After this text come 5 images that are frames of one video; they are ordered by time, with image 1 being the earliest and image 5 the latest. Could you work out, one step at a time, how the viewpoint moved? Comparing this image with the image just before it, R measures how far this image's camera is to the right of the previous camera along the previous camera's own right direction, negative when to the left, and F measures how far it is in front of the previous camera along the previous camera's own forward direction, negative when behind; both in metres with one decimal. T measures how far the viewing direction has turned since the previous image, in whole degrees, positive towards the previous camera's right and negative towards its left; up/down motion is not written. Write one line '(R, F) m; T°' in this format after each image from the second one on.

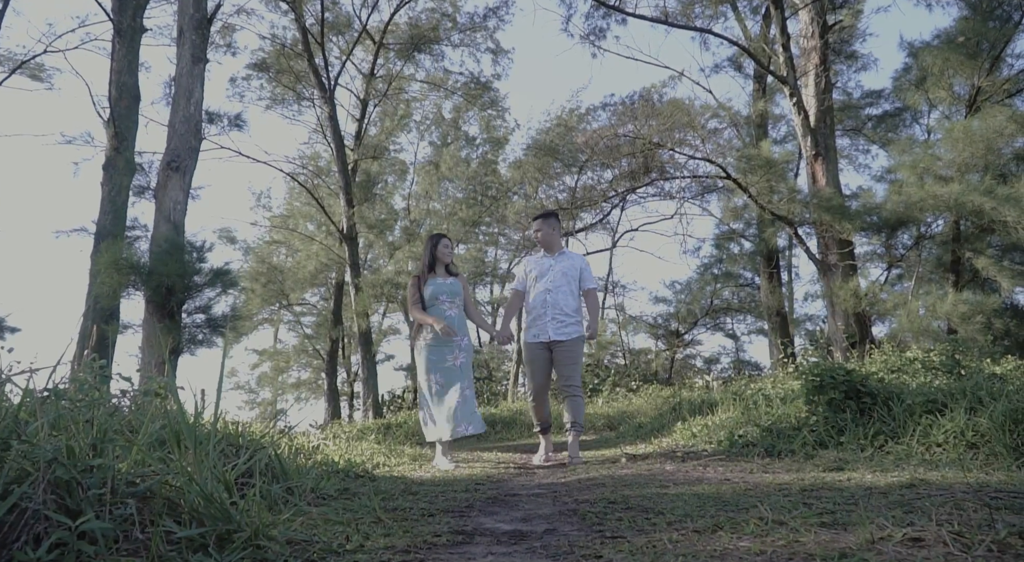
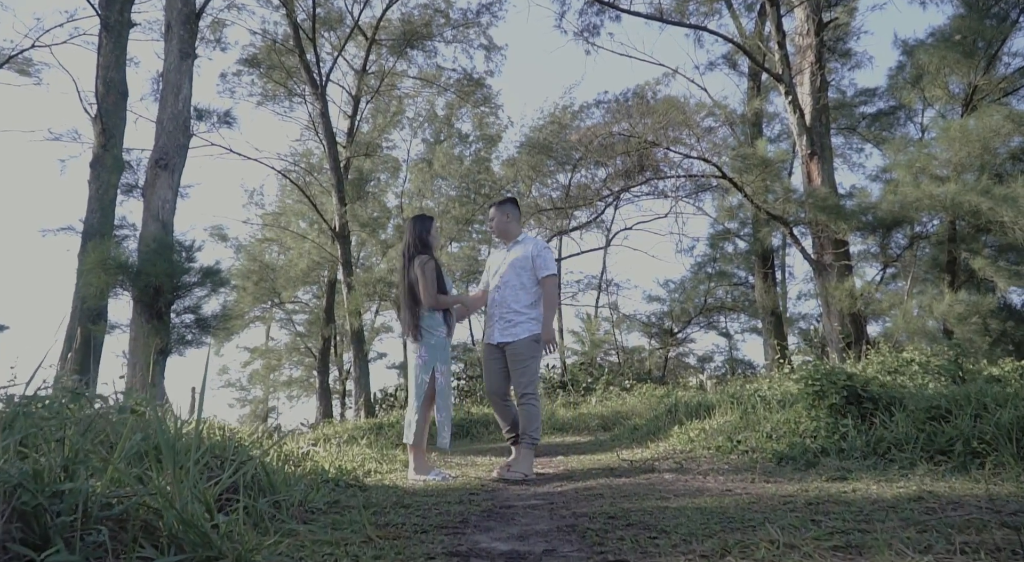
(0.0, +0.1) m; +1°
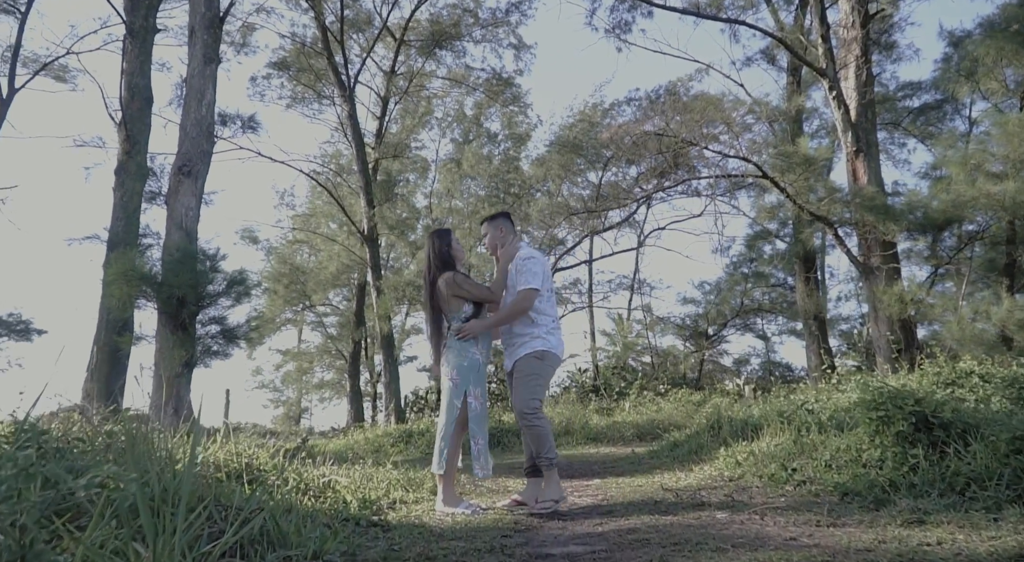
(0.0, +0.3) m; -2°
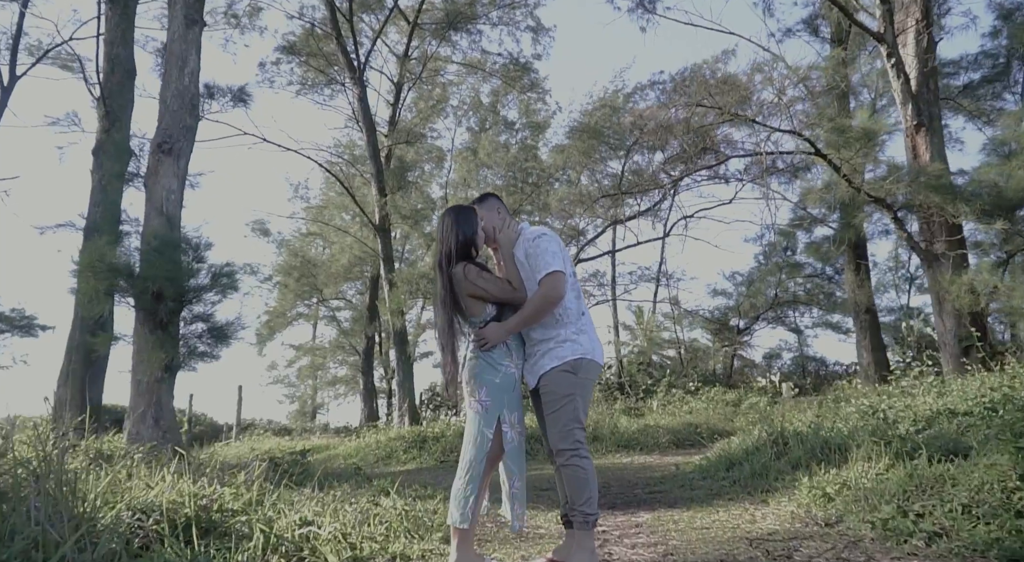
(-0.1, +1.0) m; -1°
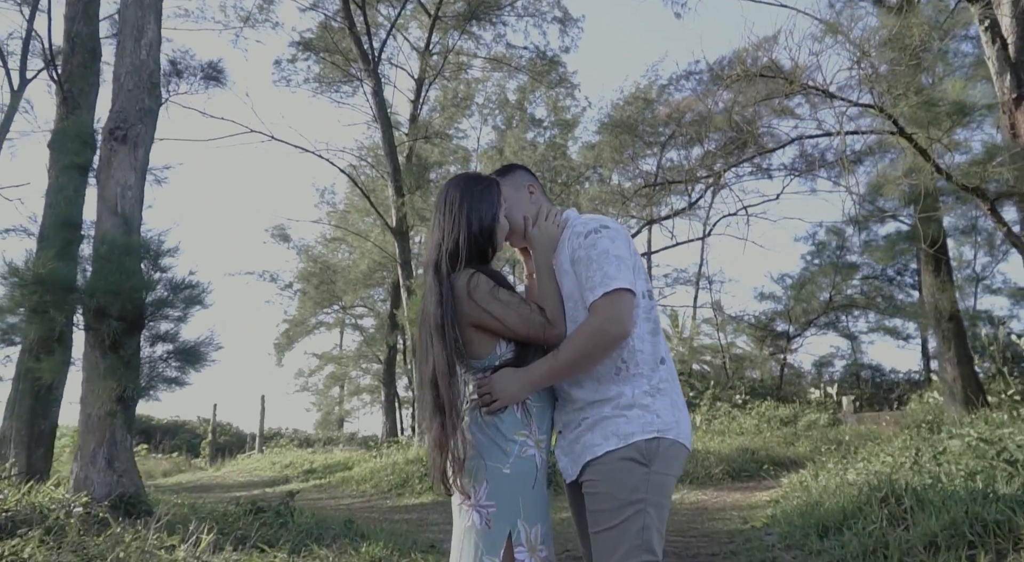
(0.0, +1.3) m; -2°
